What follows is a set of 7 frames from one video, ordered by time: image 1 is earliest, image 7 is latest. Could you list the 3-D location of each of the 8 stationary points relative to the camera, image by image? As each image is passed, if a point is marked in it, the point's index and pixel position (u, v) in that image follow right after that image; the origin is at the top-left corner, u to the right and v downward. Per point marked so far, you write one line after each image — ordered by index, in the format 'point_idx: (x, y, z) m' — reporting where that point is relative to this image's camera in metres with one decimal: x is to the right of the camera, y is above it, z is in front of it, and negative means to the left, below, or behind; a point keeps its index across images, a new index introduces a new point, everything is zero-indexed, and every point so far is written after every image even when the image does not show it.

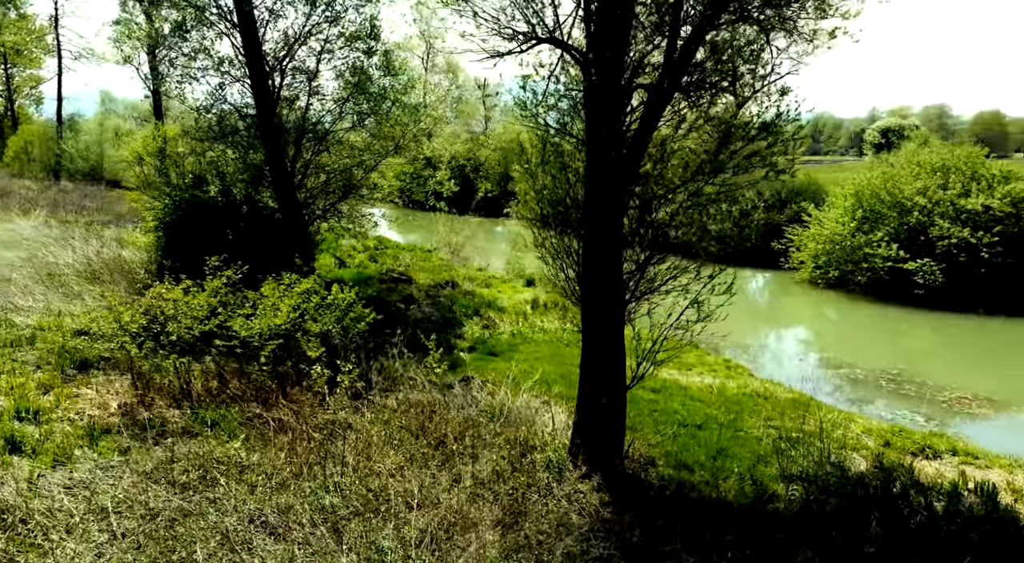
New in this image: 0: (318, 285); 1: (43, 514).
0: (-2.5, -0.1, +8.7) m
1: (-3.3, -1.6, +4.8) m
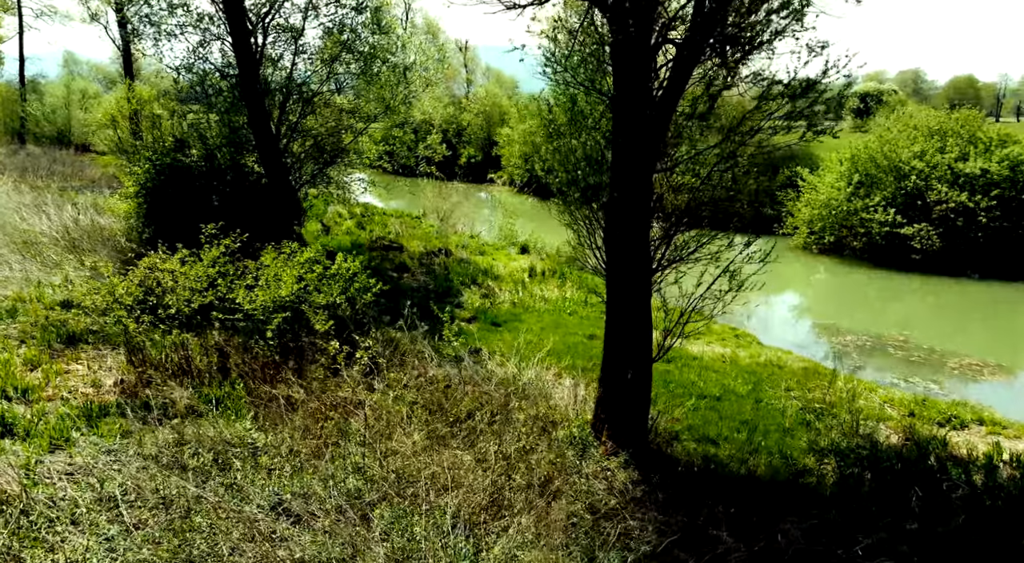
0: (-2.3, +0.3, +8.3) m
1: (-3.1, -1.5, +4.4) m
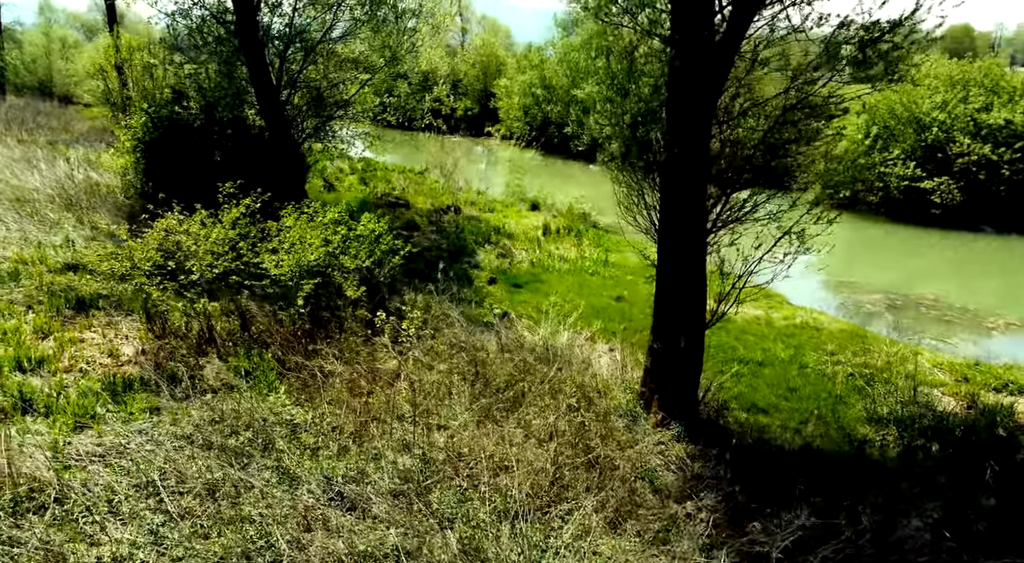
0: (-1.9, +0.8, +7.8) m
1: (-2.6, -1.3, +4.1) m
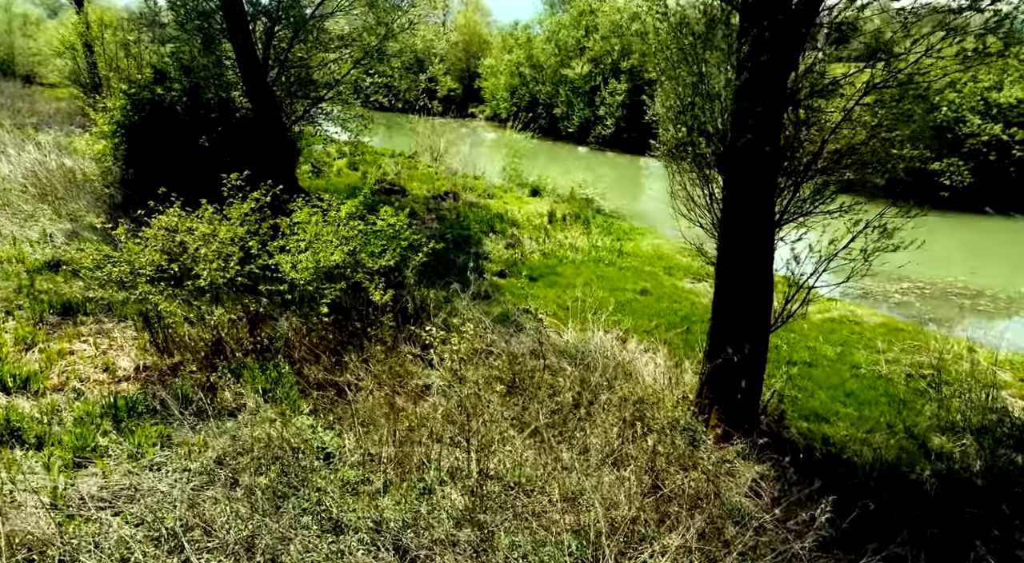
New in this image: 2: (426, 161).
0: (-1.6, +0.8, +7.1) m
1: (-2.2, -1.4, +3.5) m
2: (-2.4, +3.4, +19.4) m
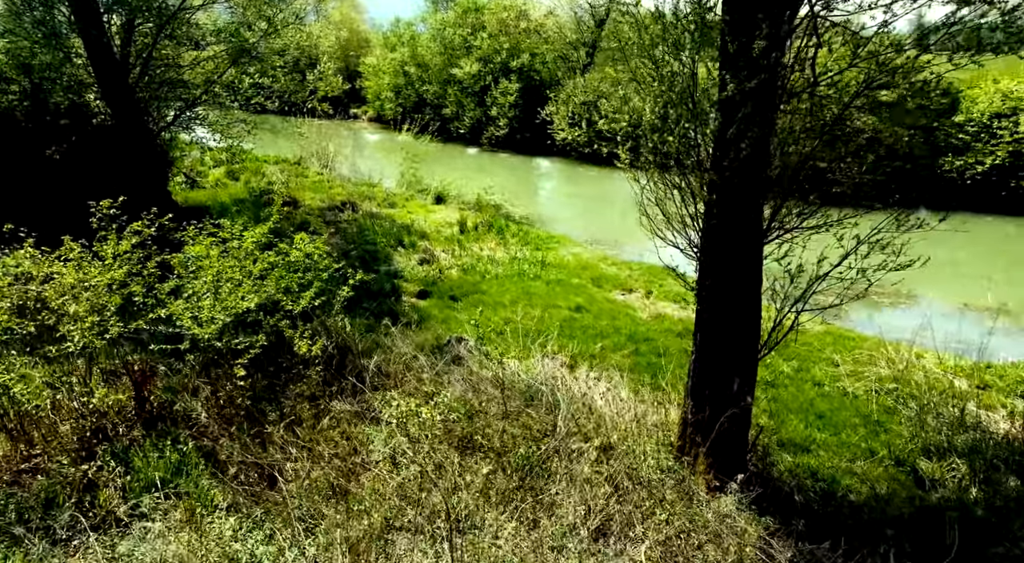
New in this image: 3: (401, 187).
0: (-2.2, +0.4, +6.0) m
1: (-2.0, -1.8, +2.3) m
2: (-5.1, +3.0, +18.0) m
3: (-2.9, +2.5, +17.8) m
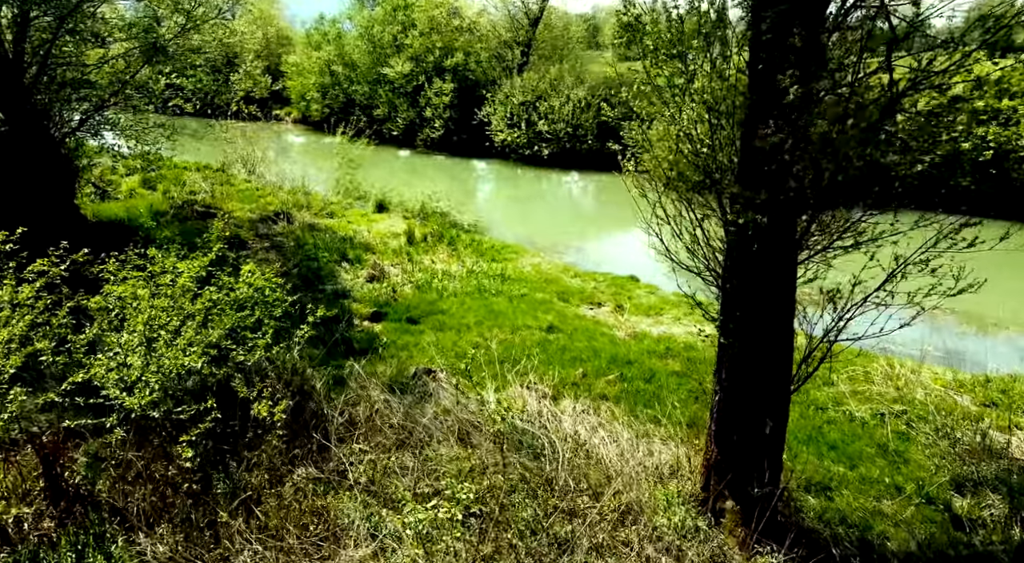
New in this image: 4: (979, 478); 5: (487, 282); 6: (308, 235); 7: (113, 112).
0: (-2.3, +0.1, +5.0) m
1: (-1.7, -2.1, +1.4) m
2: (-6.5, +2.6, +16.6) m
3: (-4.3, +2.2, +16.7) m
4: (+3.4, -1.5, +5.0) m
5: (-0.4, 0.0, +10.4) m
6: (-3.7, +0.9, +12.5) m
7: (-6.1, +2.6, +10.6) m
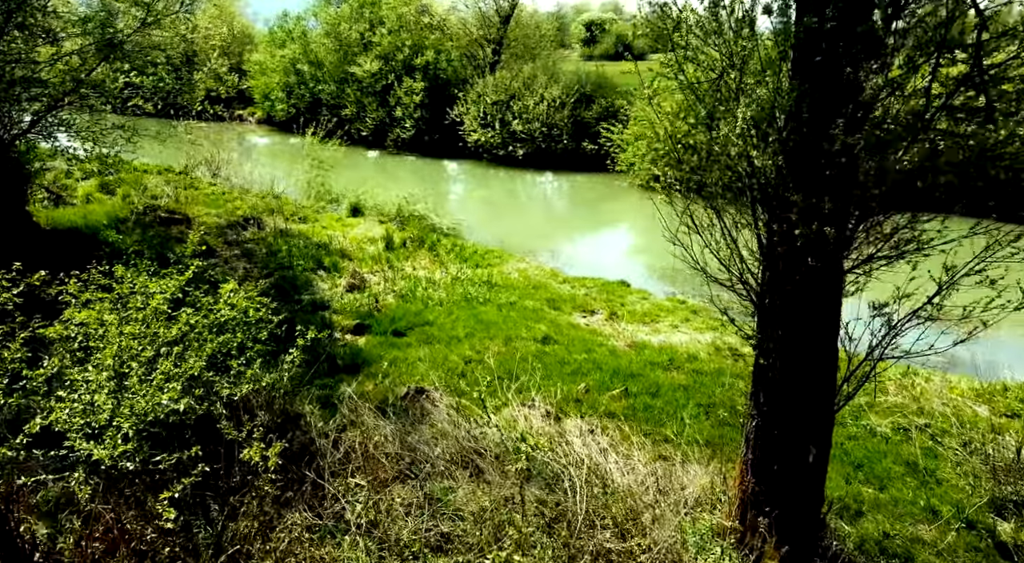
0: (-2.2, -0.1, +4.5) m
1: (-1.4, -2.2, +0.9) m
2: (-7.0, +2.4, +15.8) m
3: (-4.8, +2.0, +16.1) m
4: (+3.5, -1.5, +4.8) m
5: (-0.6, -0.1, +9.9) m
6: (-4.0, +0.7, +11.8) m
7: (-6.3, +2.4, +9.8) m
